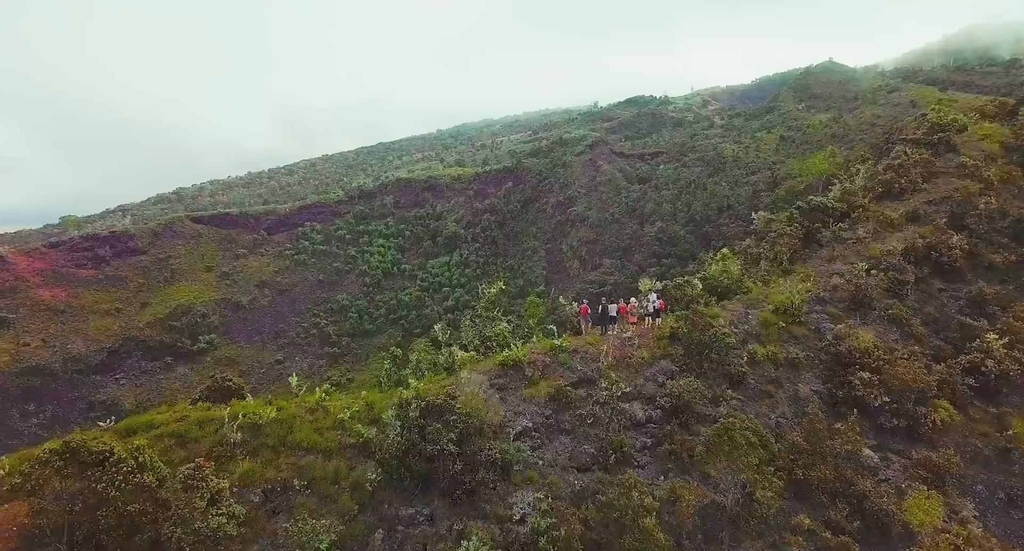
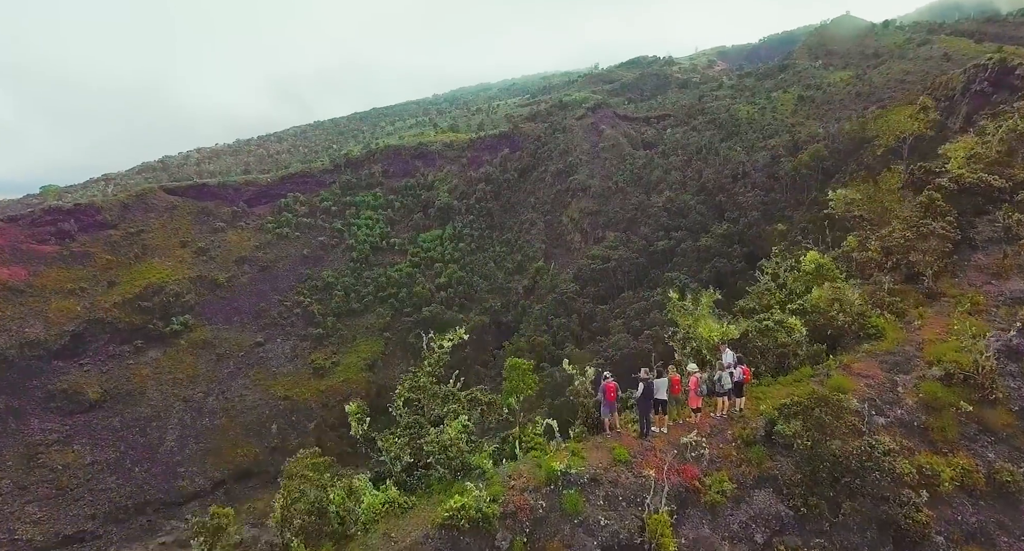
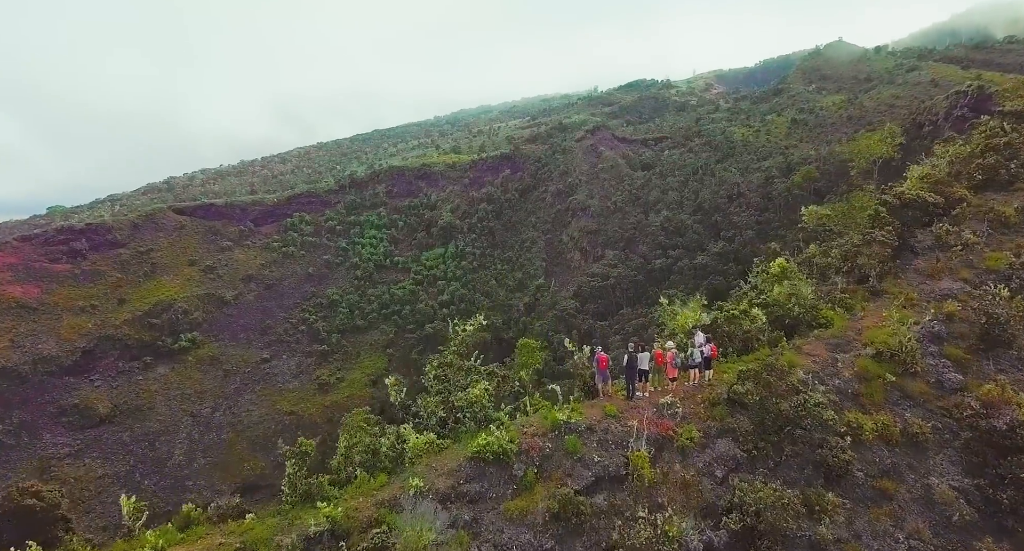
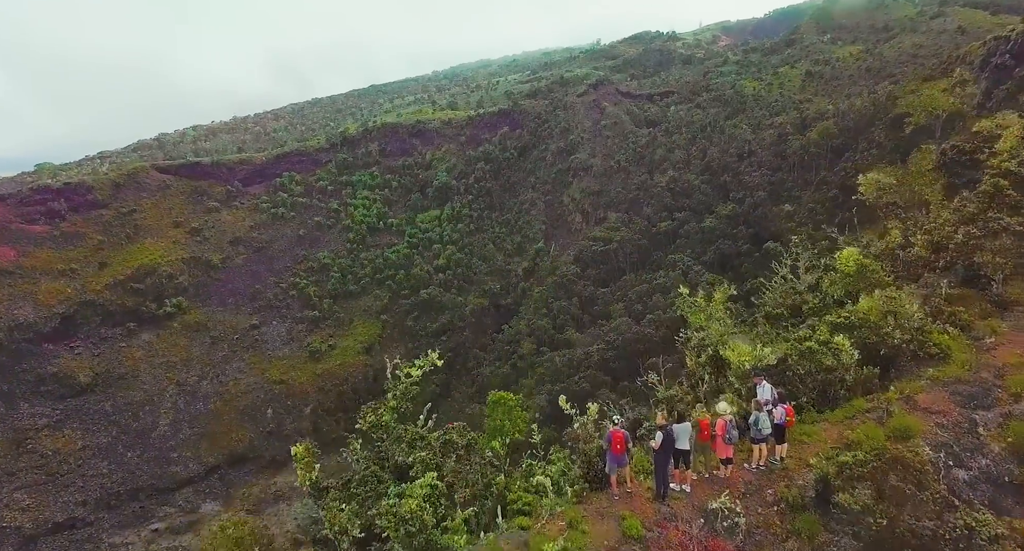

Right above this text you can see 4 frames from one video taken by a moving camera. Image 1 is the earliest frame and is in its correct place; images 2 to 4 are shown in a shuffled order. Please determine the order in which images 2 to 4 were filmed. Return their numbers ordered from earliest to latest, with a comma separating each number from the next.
3, 2, 4
